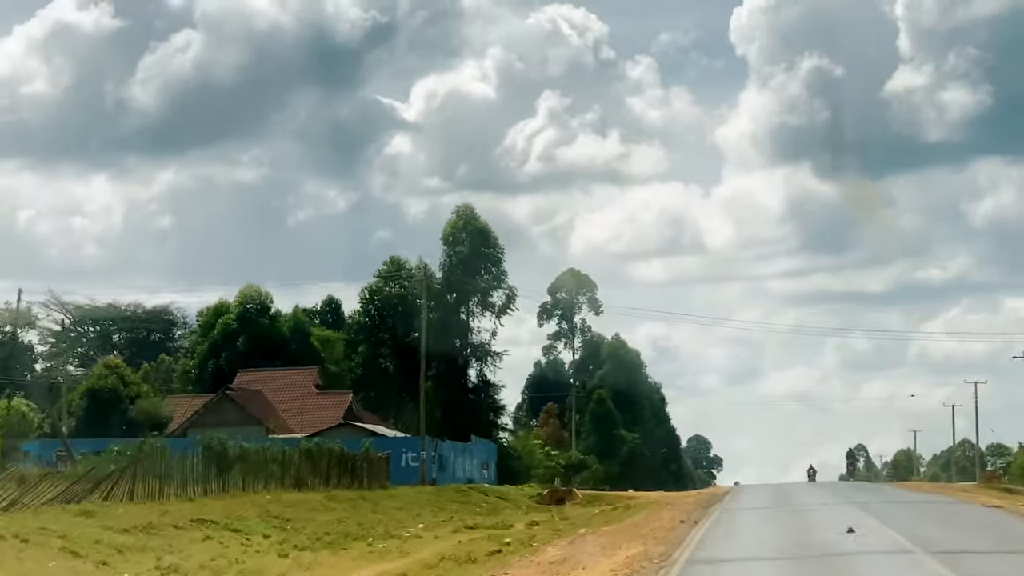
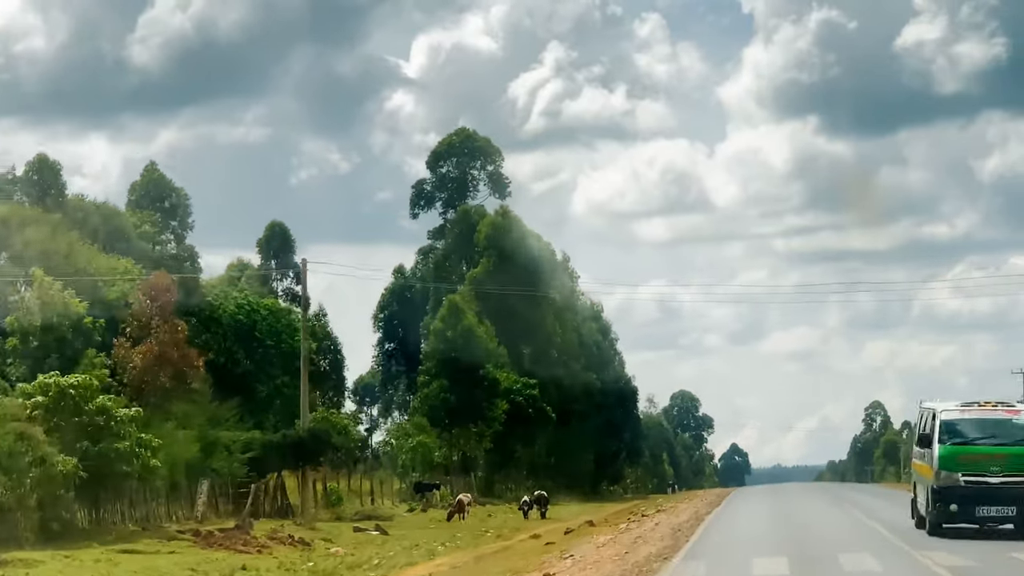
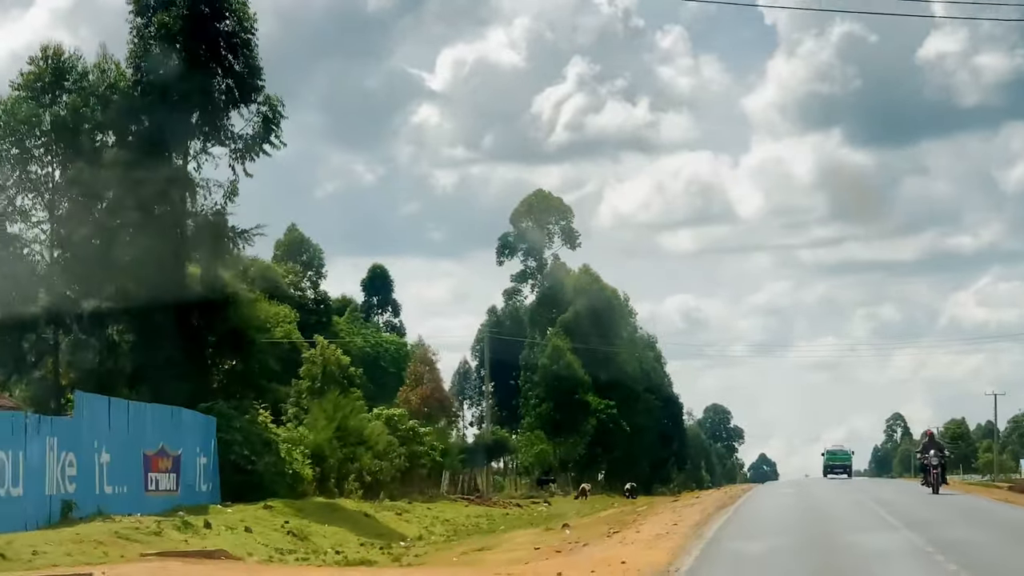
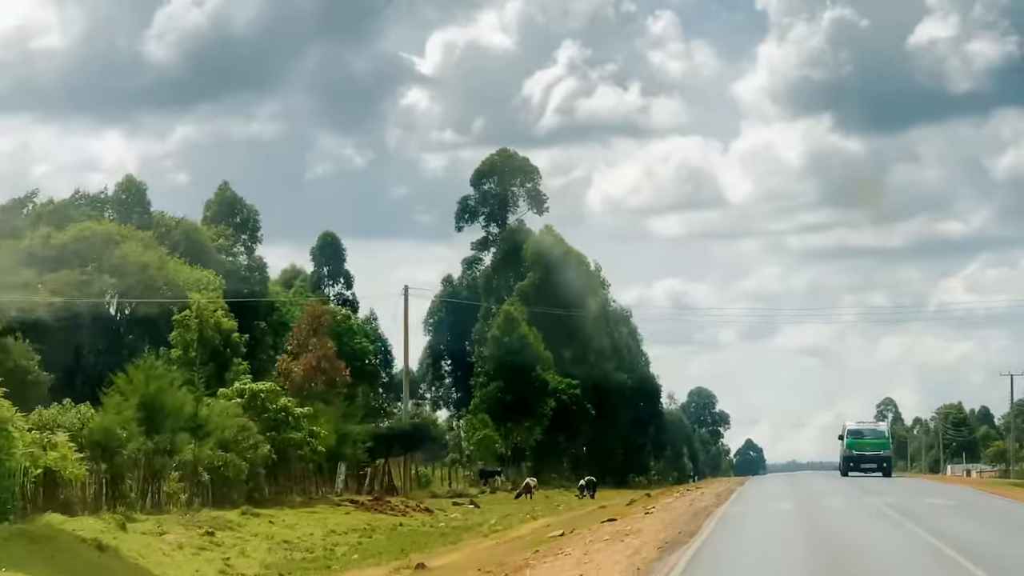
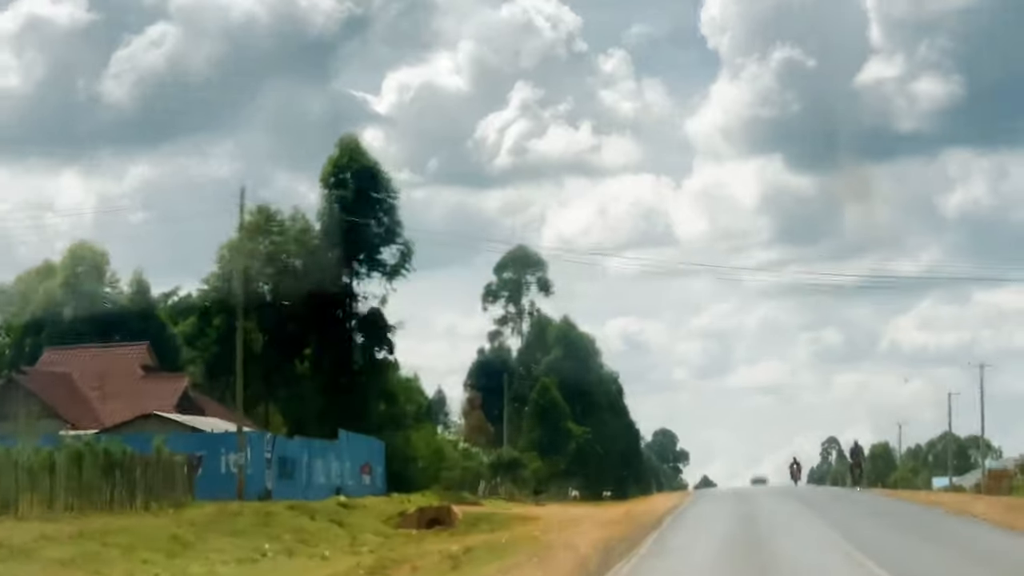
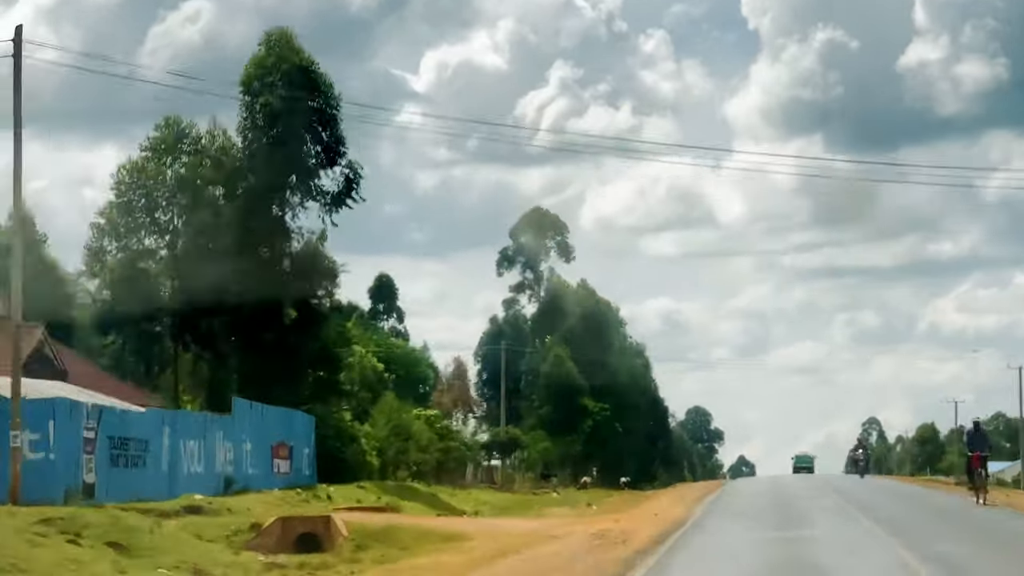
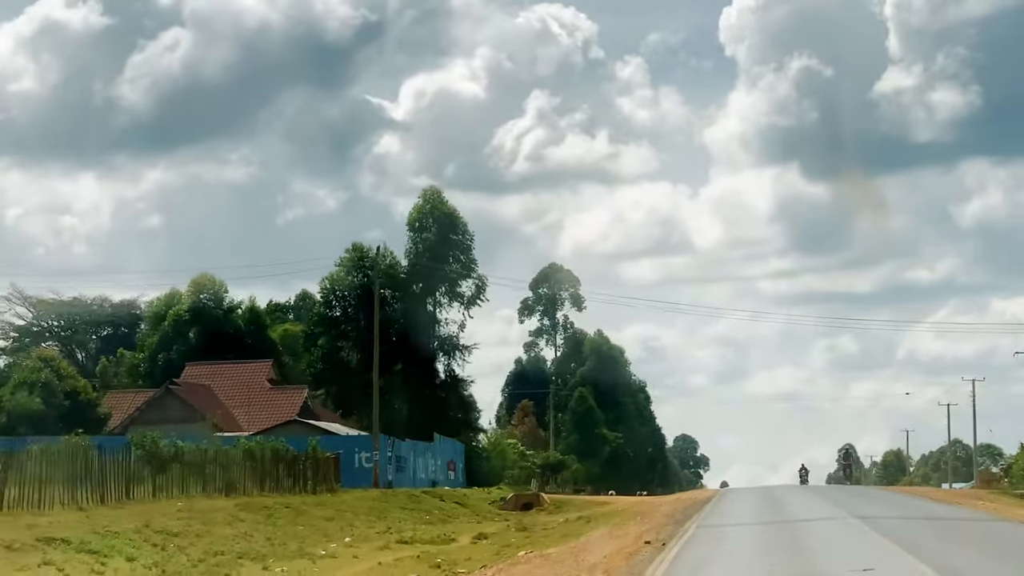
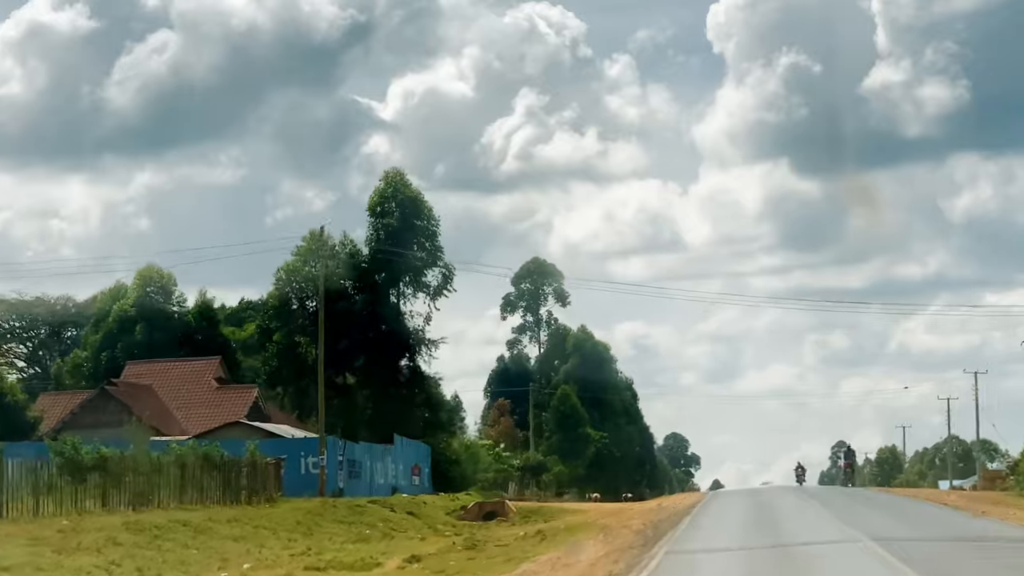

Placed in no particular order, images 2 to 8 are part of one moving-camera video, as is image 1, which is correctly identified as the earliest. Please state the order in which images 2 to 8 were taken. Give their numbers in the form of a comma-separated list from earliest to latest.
7, 8, 5, 6, 3, 4, 2
